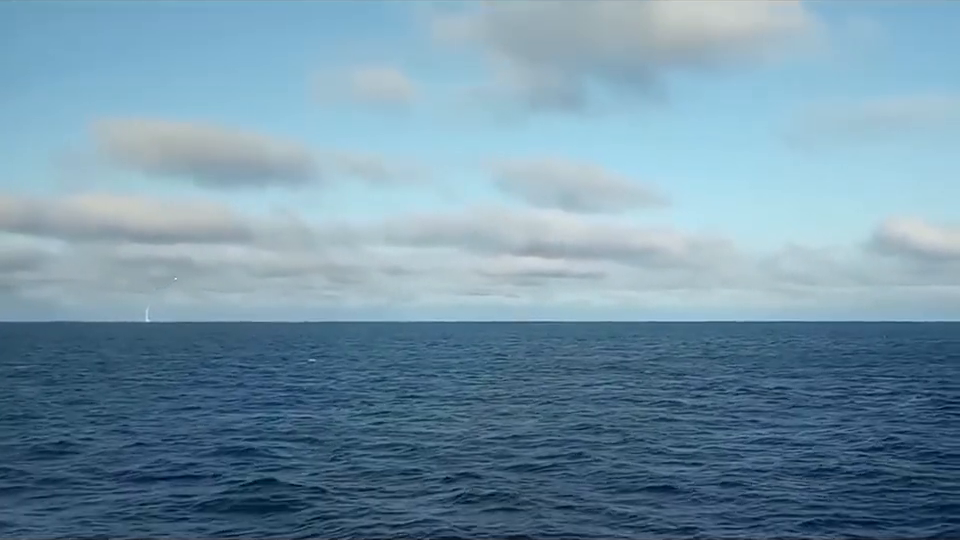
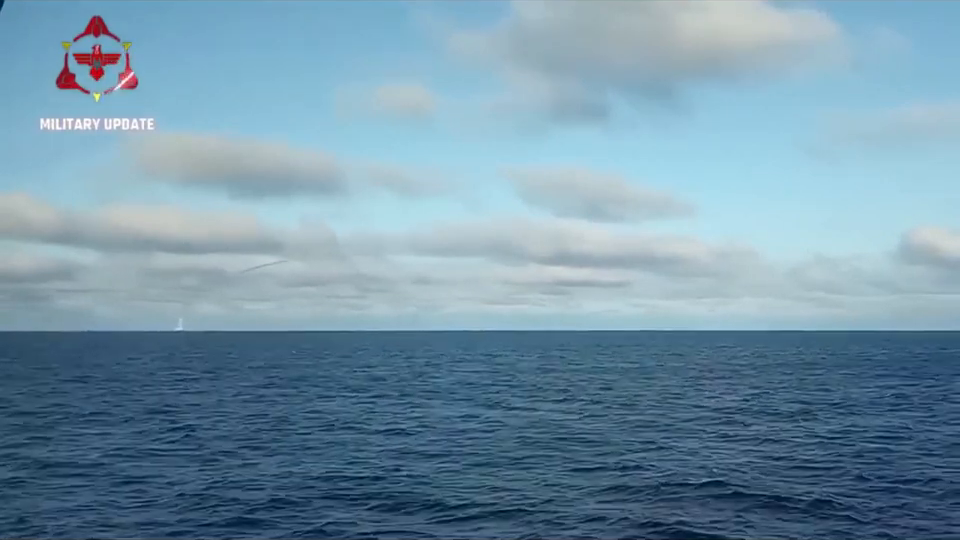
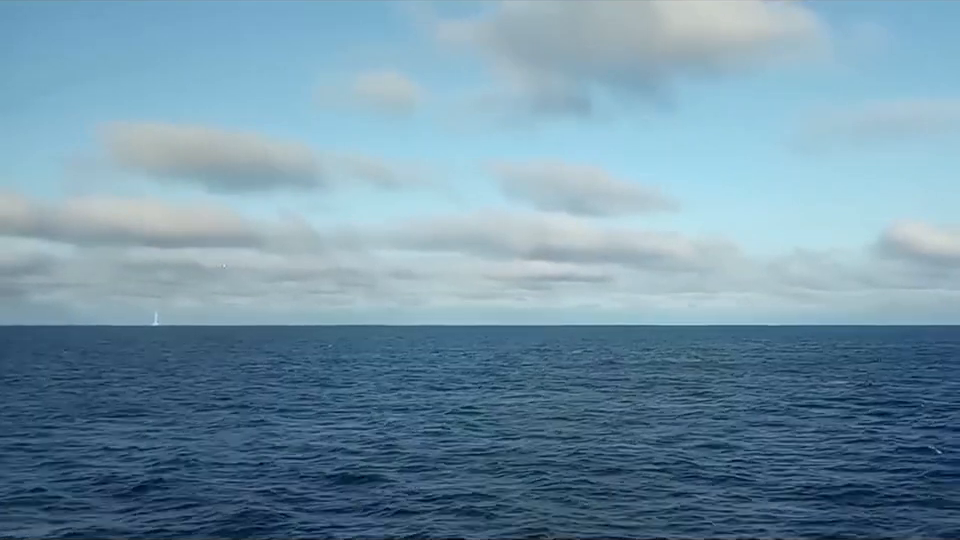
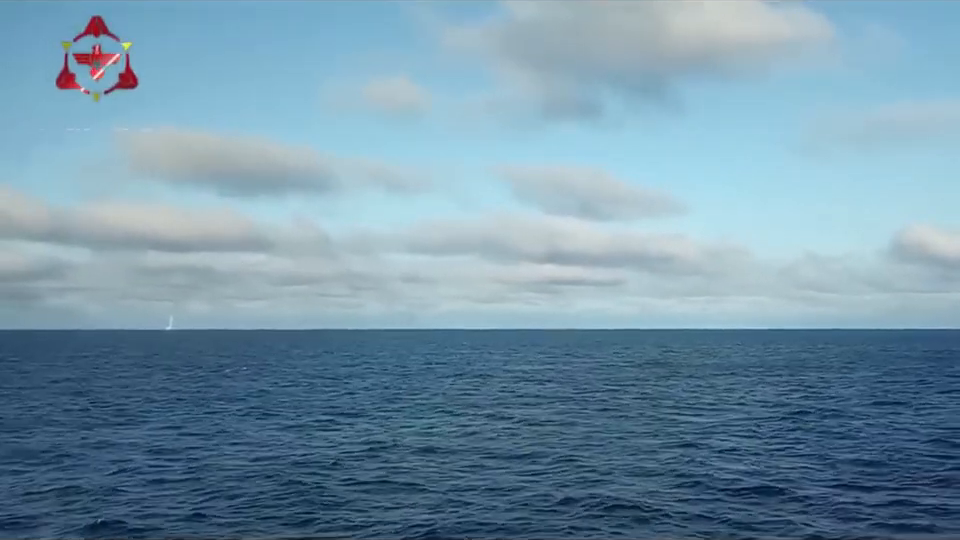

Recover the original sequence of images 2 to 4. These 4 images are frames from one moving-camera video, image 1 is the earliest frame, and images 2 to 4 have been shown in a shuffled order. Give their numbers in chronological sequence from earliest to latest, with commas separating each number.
3, 4, 2
